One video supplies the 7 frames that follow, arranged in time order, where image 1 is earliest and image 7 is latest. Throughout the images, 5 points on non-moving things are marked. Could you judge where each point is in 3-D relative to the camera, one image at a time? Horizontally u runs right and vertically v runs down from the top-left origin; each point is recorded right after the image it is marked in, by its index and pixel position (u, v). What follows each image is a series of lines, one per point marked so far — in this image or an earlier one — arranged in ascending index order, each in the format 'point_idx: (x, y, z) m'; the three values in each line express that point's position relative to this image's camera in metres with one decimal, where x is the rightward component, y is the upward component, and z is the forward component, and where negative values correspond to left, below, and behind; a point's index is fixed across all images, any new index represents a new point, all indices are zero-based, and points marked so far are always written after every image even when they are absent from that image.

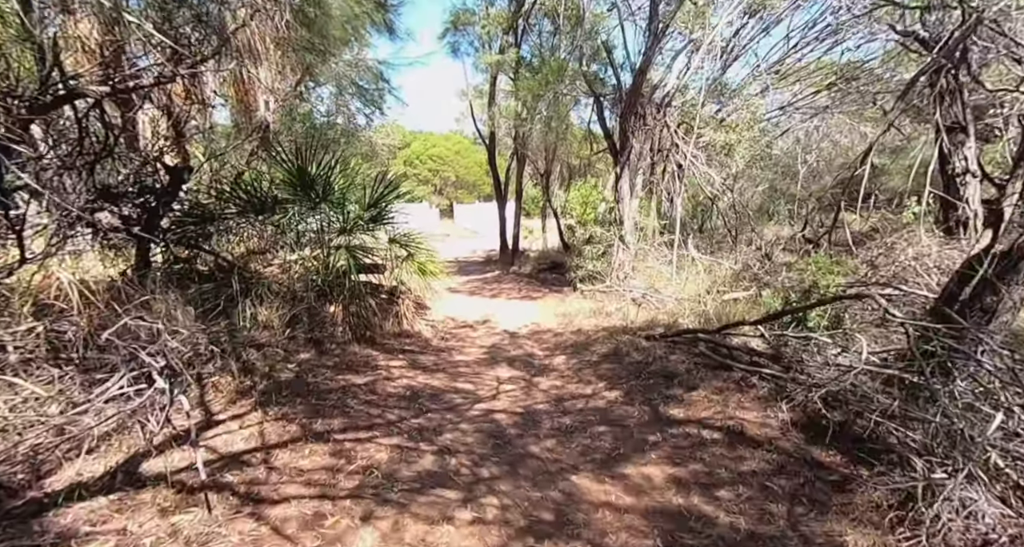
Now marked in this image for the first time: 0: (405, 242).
0: (-1.3, +0.4, +6.6) m
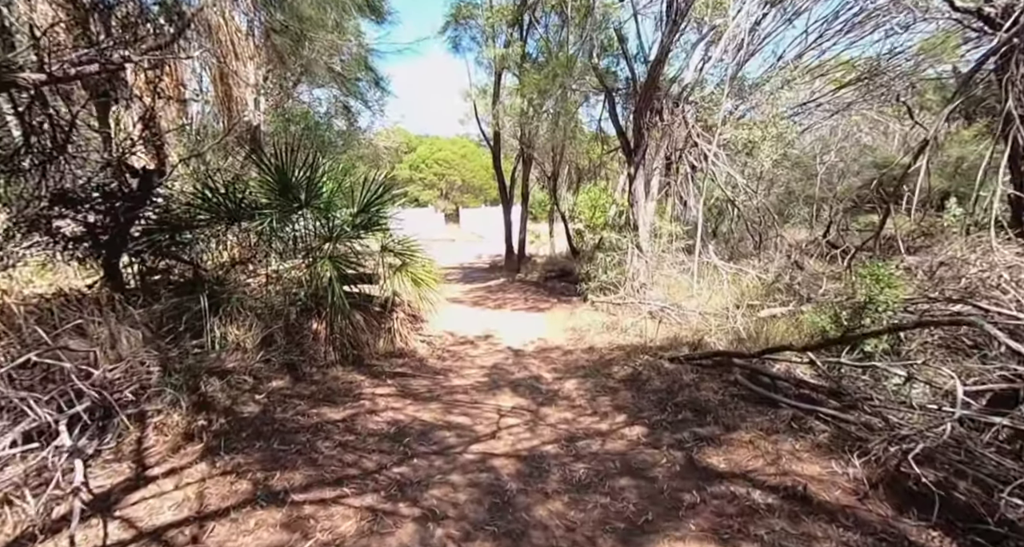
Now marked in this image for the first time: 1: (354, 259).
0: (-1.3, +0.3, +6.0) m
1: (-1.7, +0.2, +5.6) m
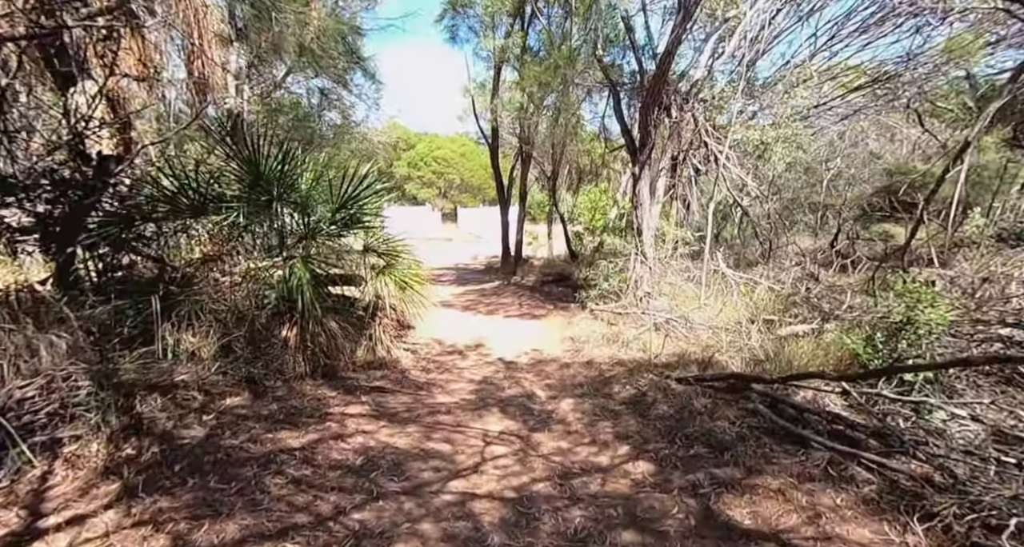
0: (-1.3, +0.2, +5.5) m
1: (-1.7, +0.1, +5.1) m
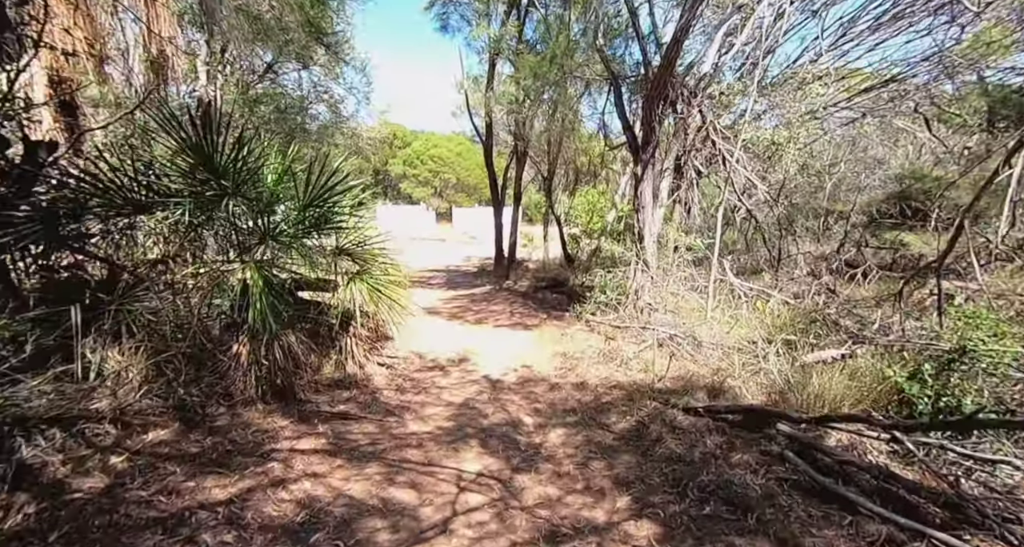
0: (-1.5, +0.2, +5.0) m
1: (-1.9, +0.1, +4.6) m
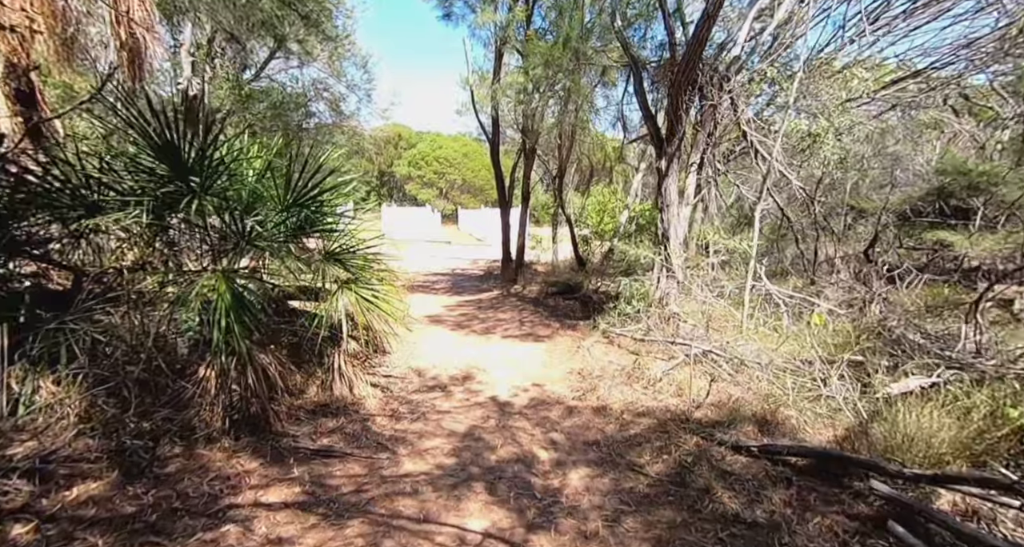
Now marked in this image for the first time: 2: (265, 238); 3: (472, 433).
0: (-1.4, +0.1, +4.4) m
1: (-1.8, 0.0, +4.0) m
2: (-1.8, +0.2, +3.9) m
3: (-0.3, -1.2, +3.8) m
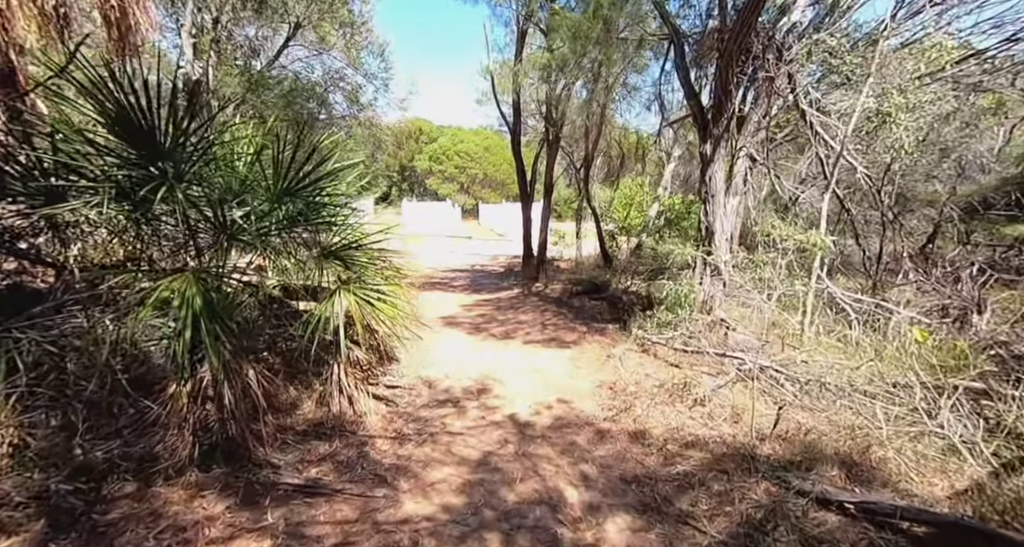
0: (-1.2, +0.1, +3.8) m
1: (-1.6, 0.0, +3.4) m
2: (-1.7, +0.2, +3.4) m
3: (-0.2, -1.2, +3.2) m
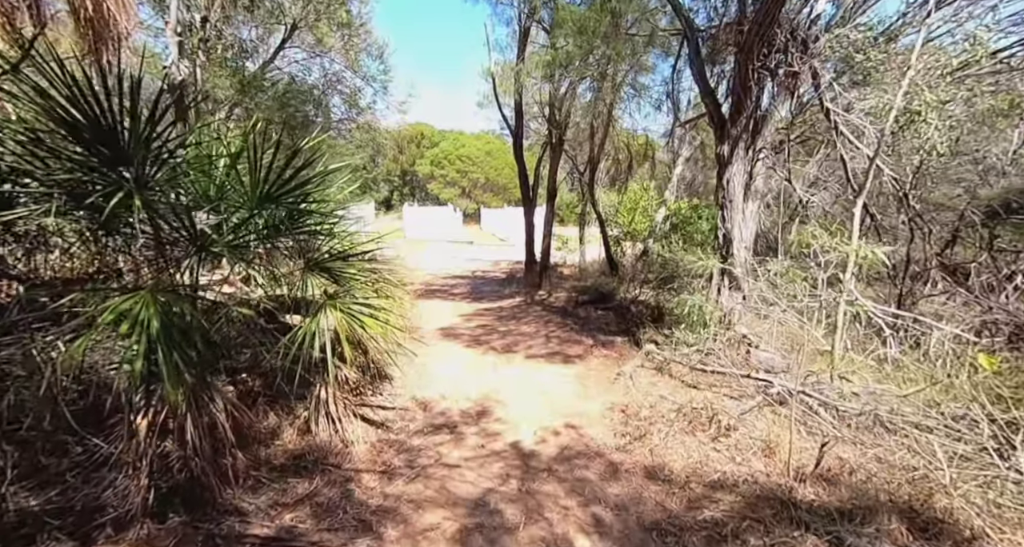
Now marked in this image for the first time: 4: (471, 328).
0: (-1.2, 0.0, +3.5) m
1: (-1.6, -0.1, +3.1) m
2: (-1.7, +0.2, +3.0) m
3: (-0.1, -1.2, +2.9) m
4: (-0.5, -0.7, +7.1) m
